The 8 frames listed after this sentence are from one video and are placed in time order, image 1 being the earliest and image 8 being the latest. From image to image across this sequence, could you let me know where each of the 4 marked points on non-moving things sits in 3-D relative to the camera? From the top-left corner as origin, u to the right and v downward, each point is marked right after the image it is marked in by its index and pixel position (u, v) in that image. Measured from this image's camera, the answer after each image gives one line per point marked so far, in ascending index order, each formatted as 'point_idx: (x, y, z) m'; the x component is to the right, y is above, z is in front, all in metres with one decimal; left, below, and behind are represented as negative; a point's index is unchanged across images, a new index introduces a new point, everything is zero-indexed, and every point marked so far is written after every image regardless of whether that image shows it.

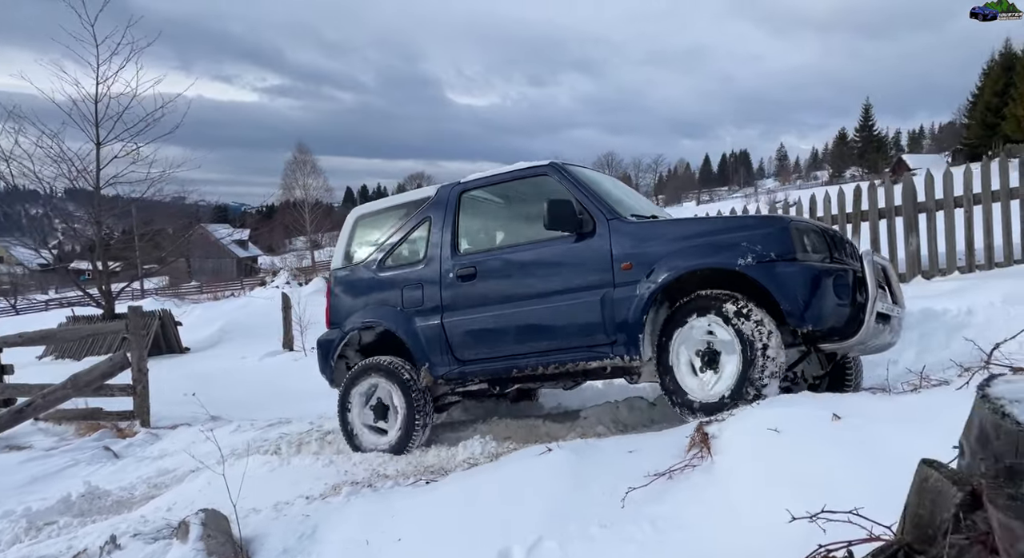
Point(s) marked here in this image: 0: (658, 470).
0: (+0.7, -0.9, +2.9) m
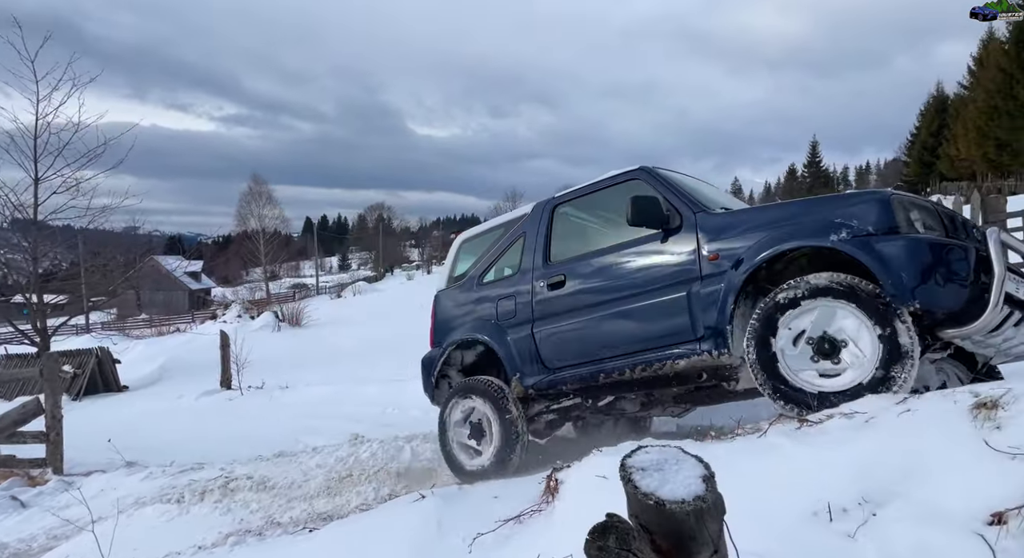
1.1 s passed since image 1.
0: (0.0, -1.2, +3.2) m
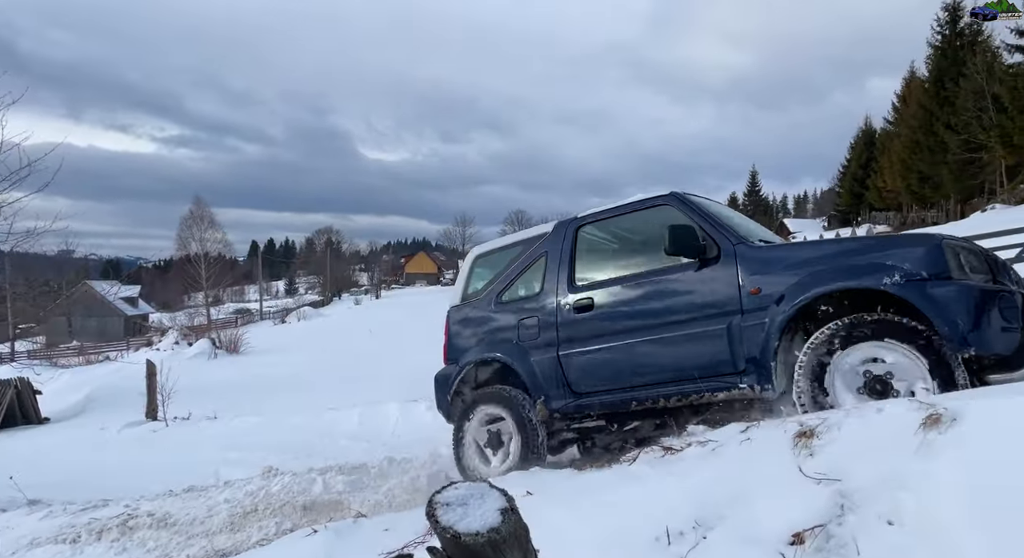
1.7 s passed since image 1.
0: (-0.6, -1.4, +3.3) m
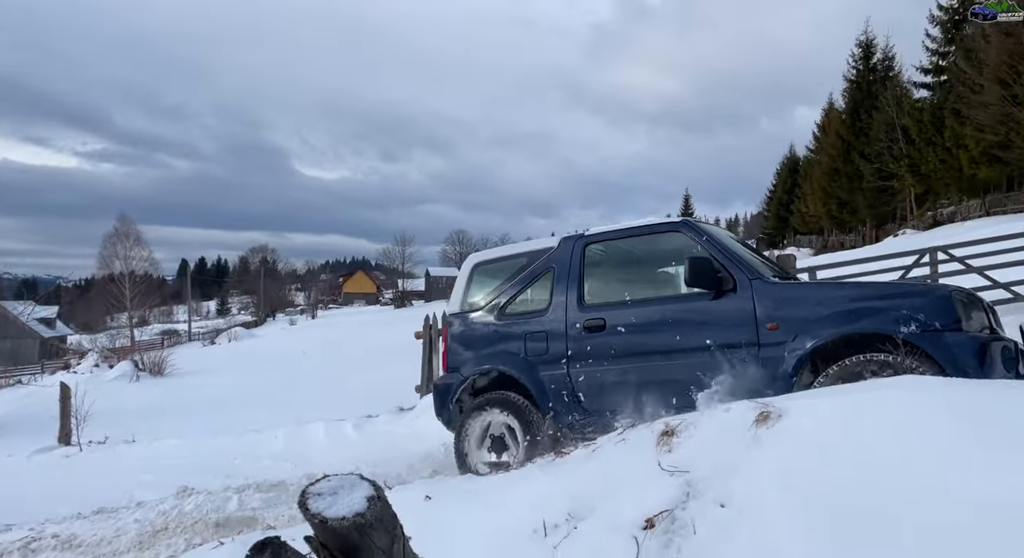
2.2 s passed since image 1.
0: (-1.2, -1.5, +3.4) m
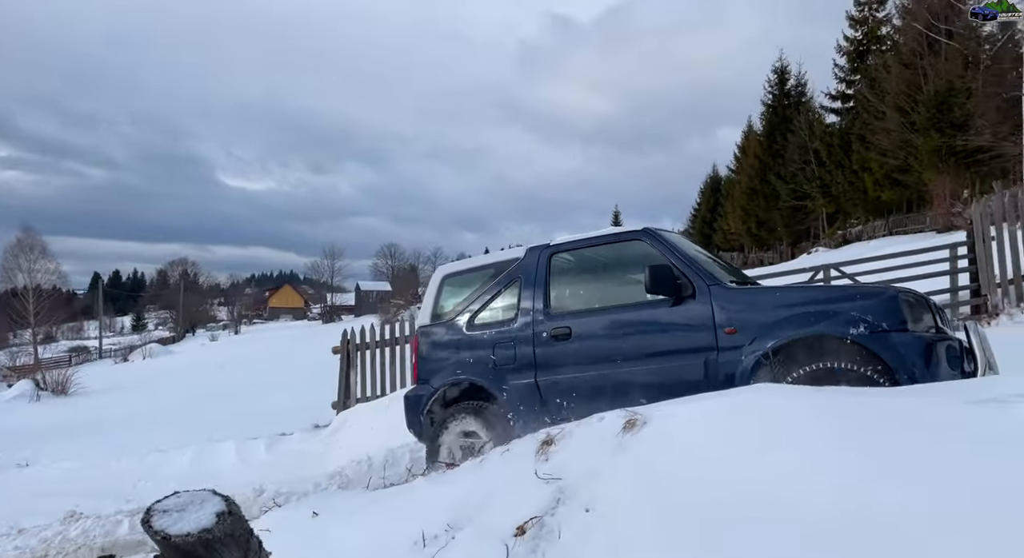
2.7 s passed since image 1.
0: (-1.8, -1.6, +3.3) m
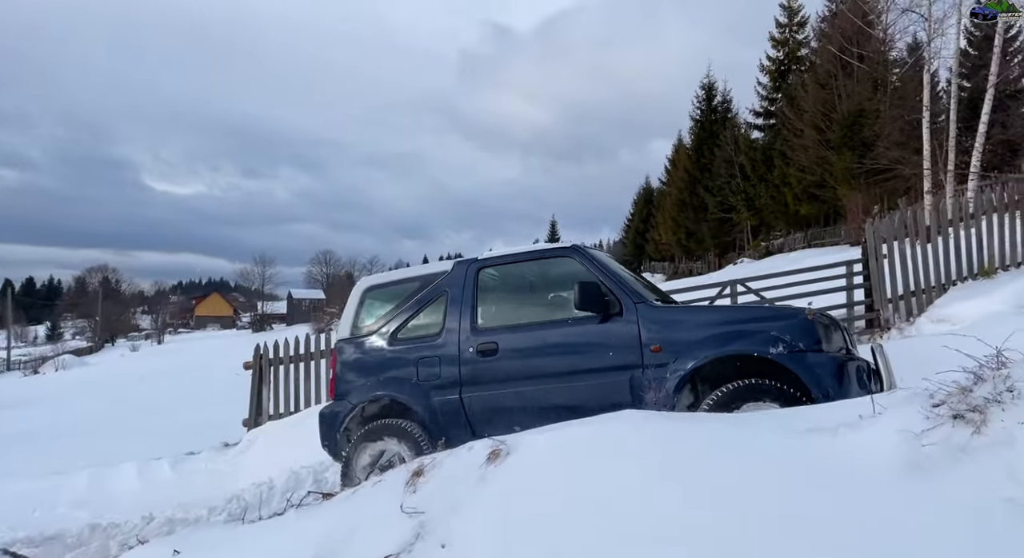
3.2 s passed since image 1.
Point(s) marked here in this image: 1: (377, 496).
0: (-2.4, -1.7, +3.0) m
1: (-0.7, -1.0, +2.9) m
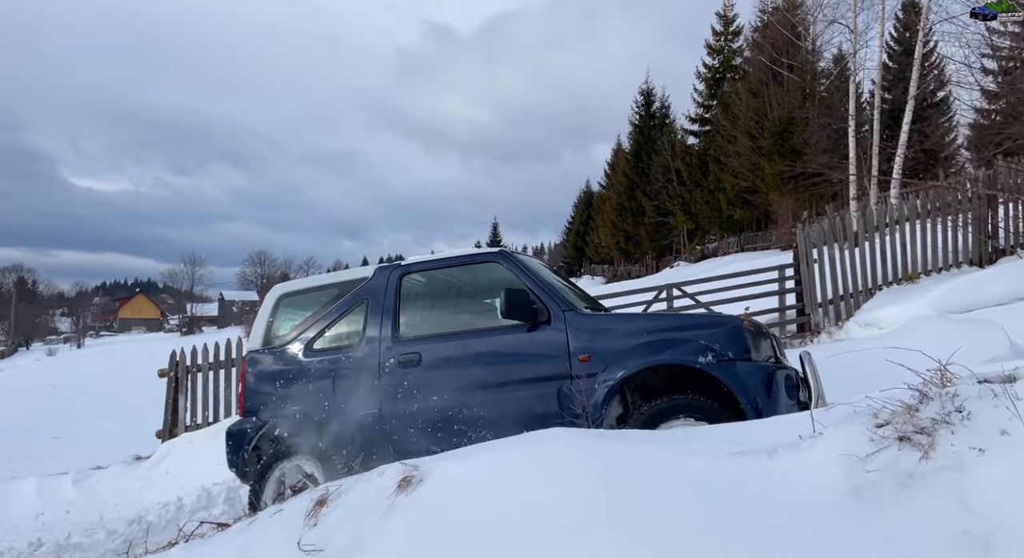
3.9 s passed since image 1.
0: (-2.8, -1.7, +2.5) m
1: (-1.0, -1.1, +2.6) m
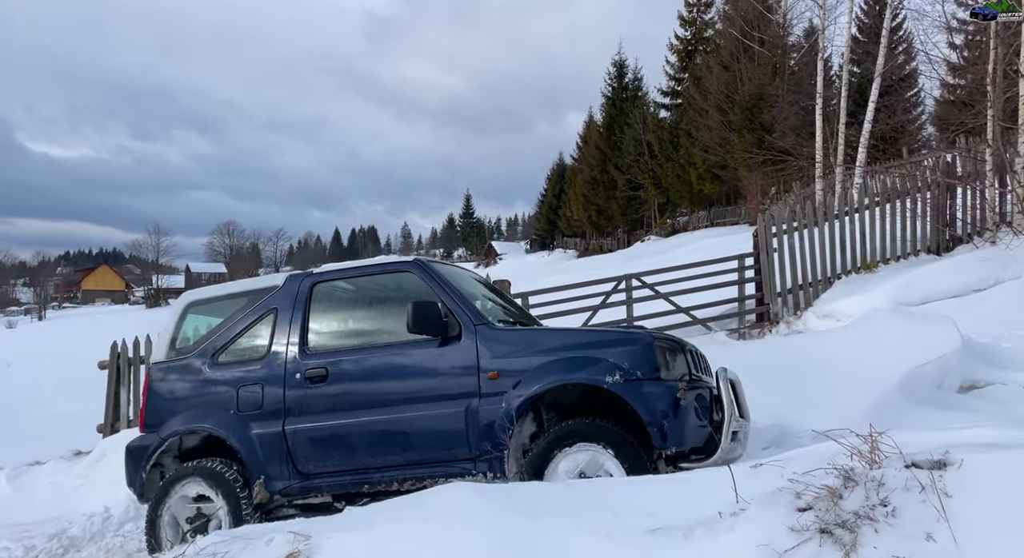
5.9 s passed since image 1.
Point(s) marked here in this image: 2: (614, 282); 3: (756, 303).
0: (-3.1, -1.9, +2.2) m
1: (-1.4, -1.2, +2.3) m
2: (+1.7, 0.0, +10.0) m
3: (+3.9, -0.3, +9.6) m
